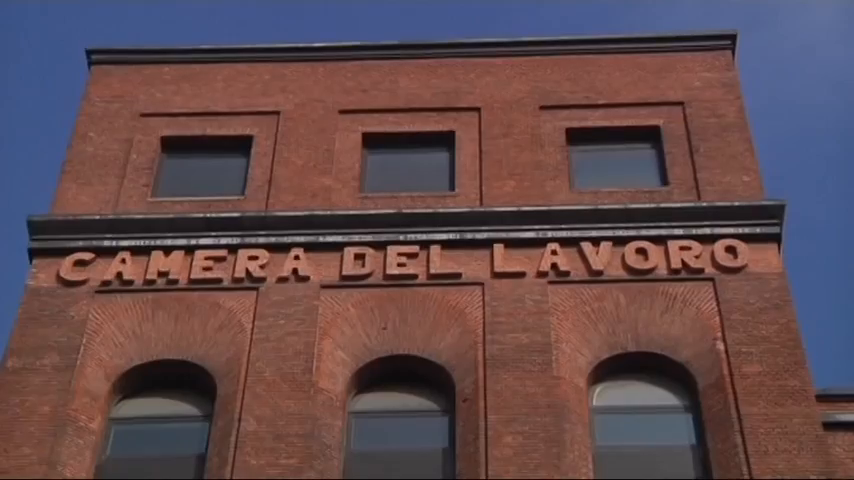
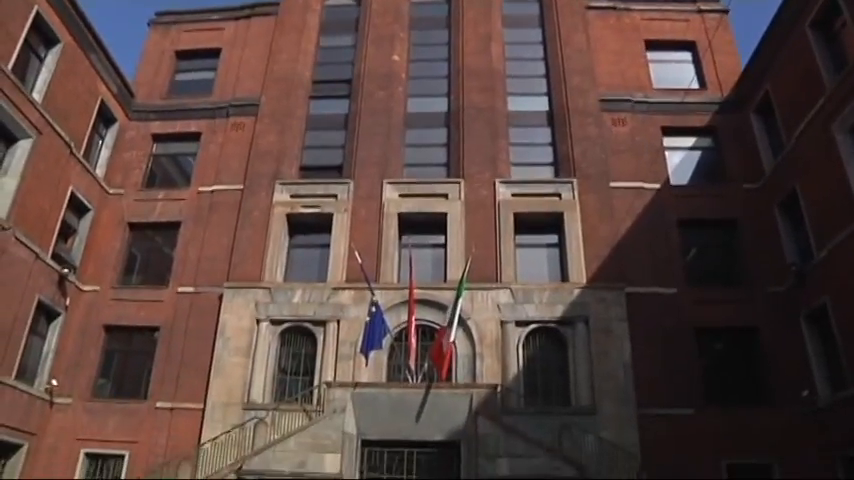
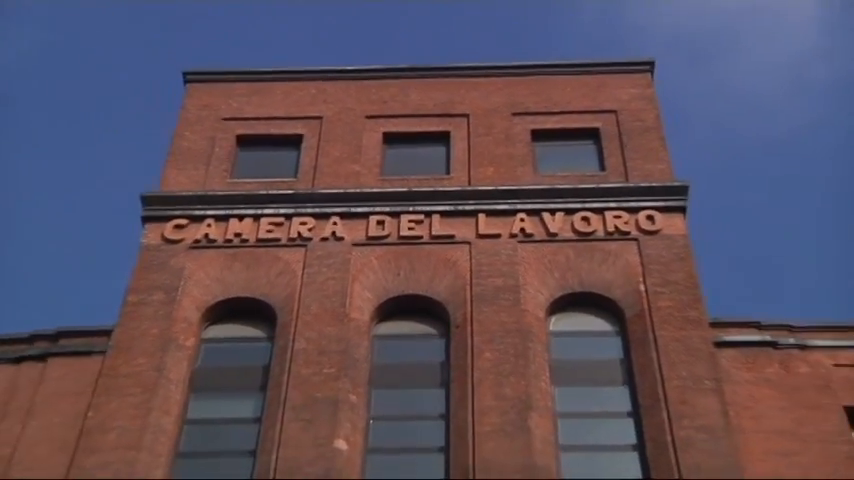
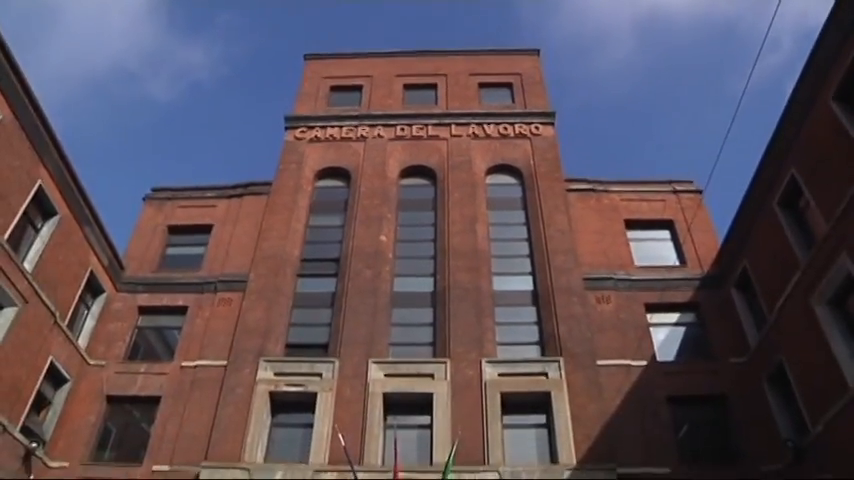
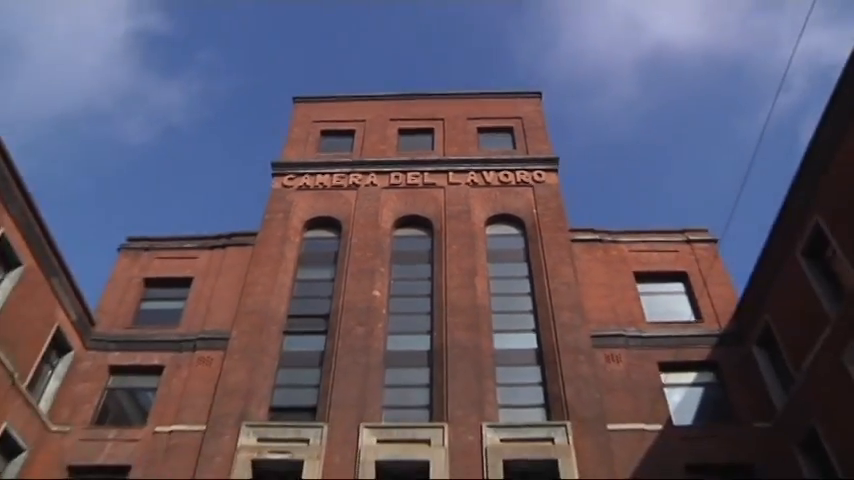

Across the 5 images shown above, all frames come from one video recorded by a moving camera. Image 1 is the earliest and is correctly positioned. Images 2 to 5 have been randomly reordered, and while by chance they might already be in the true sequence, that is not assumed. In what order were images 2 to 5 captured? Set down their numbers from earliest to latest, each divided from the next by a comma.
3, 5, 4, 2
